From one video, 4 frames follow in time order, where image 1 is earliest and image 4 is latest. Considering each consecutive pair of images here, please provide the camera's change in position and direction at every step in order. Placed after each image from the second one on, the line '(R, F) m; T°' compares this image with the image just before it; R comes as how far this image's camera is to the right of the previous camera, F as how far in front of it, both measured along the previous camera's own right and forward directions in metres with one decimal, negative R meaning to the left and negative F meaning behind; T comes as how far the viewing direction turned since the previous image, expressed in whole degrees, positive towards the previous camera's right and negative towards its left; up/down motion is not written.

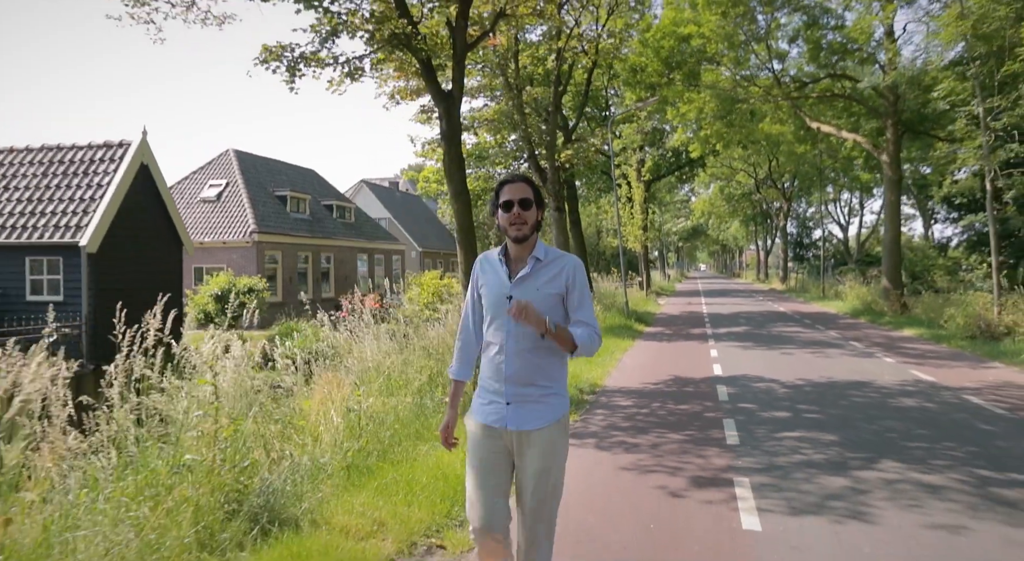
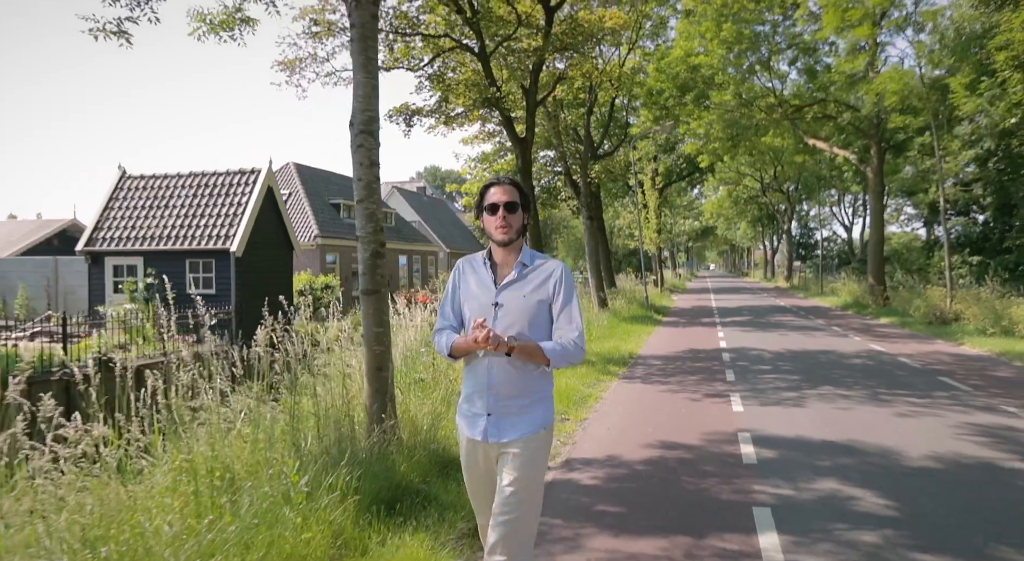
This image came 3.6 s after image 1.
(-1.0, -3.6) m; -1°
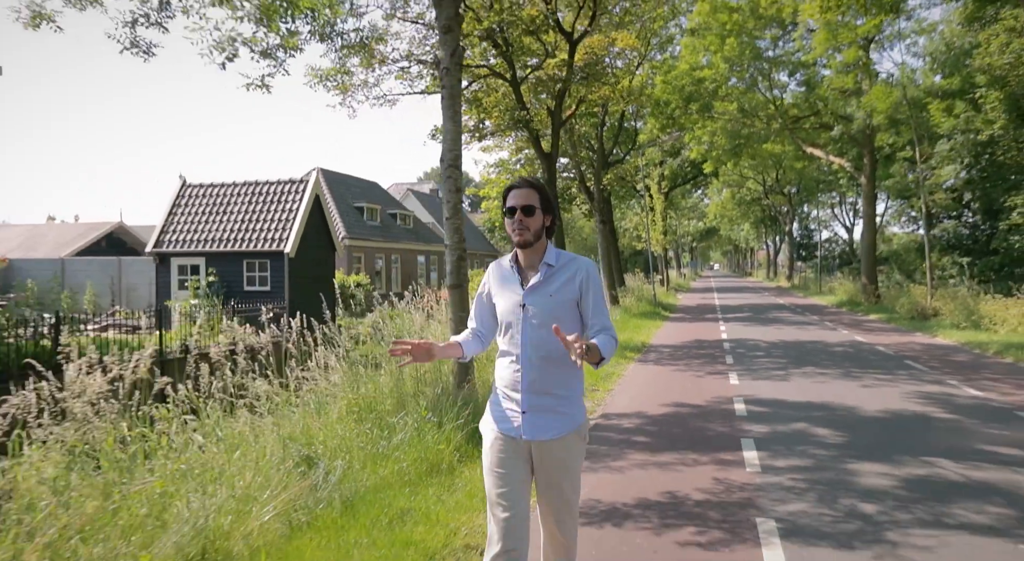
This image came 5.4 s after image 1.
(-0.5, -1.9) m; 0°
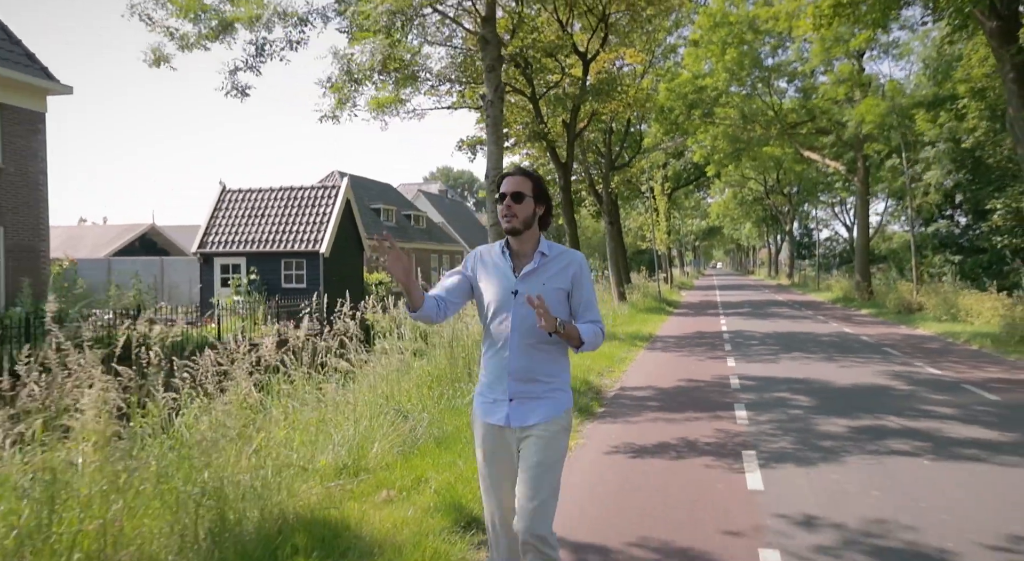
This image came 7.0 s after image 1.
(-0.4, -1.6) m; 0°
